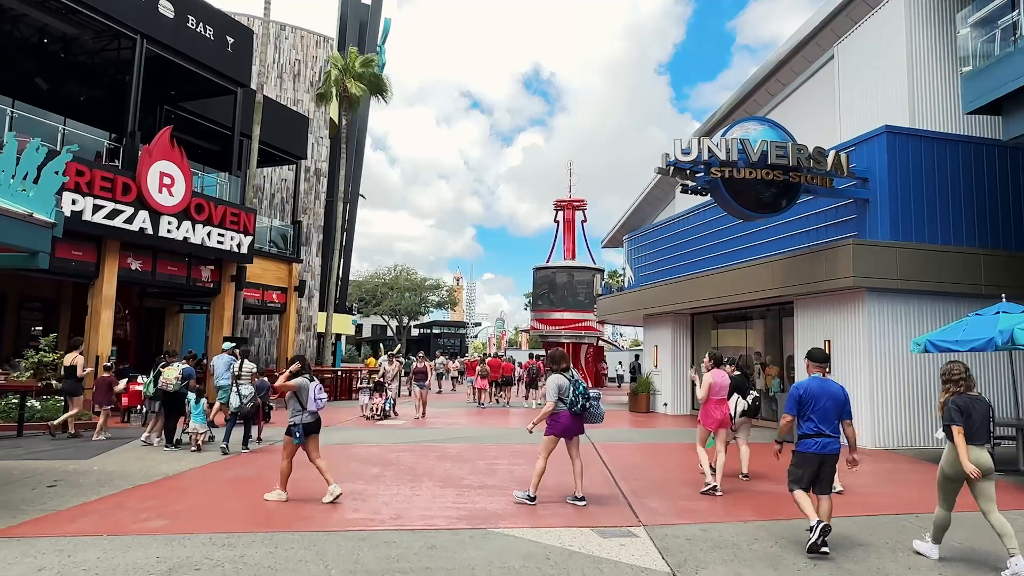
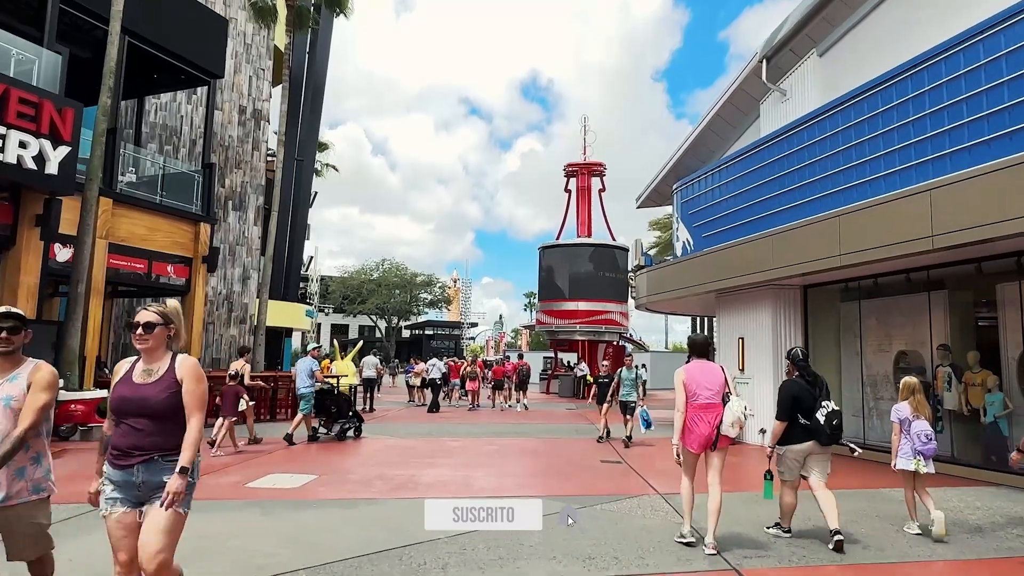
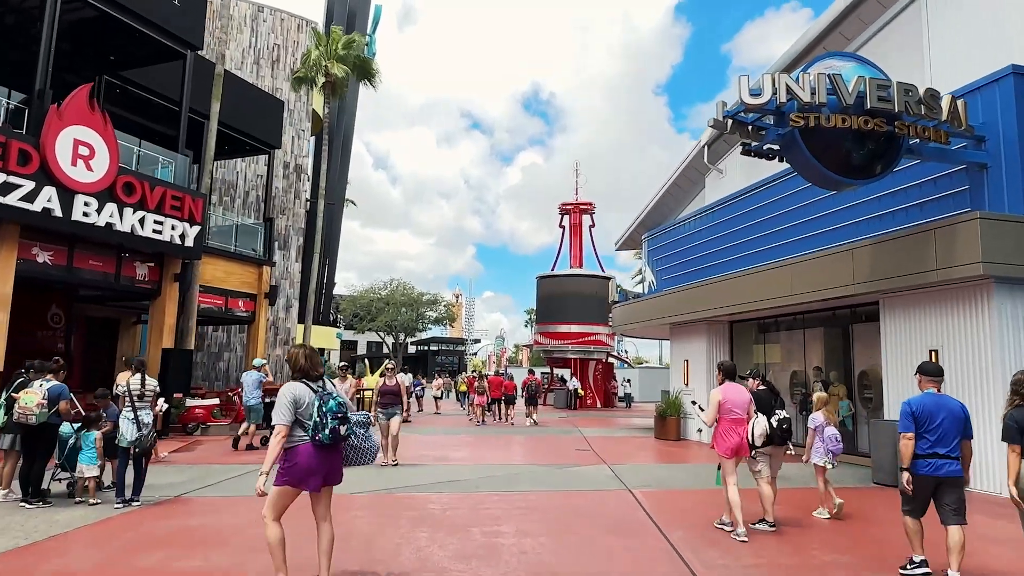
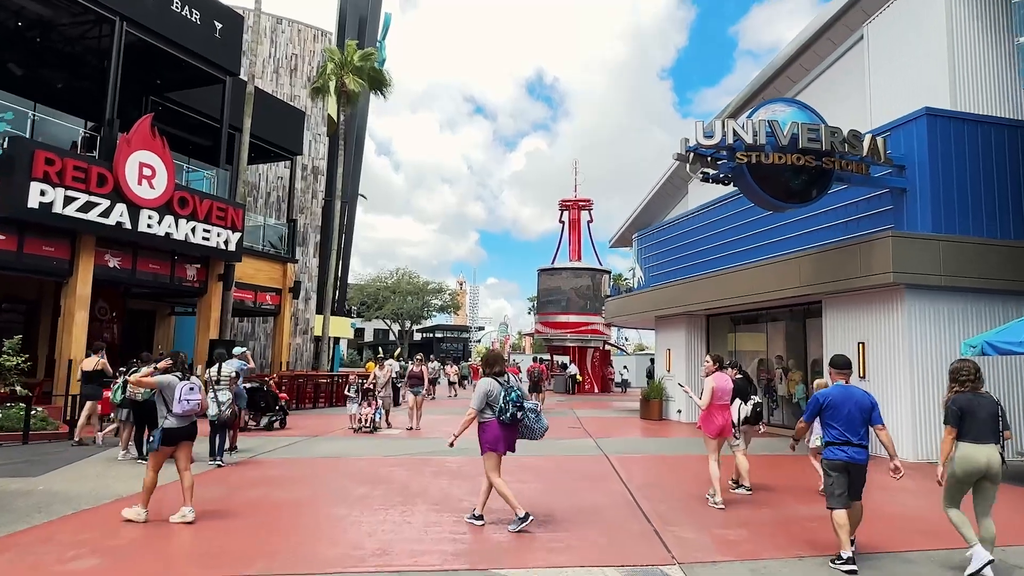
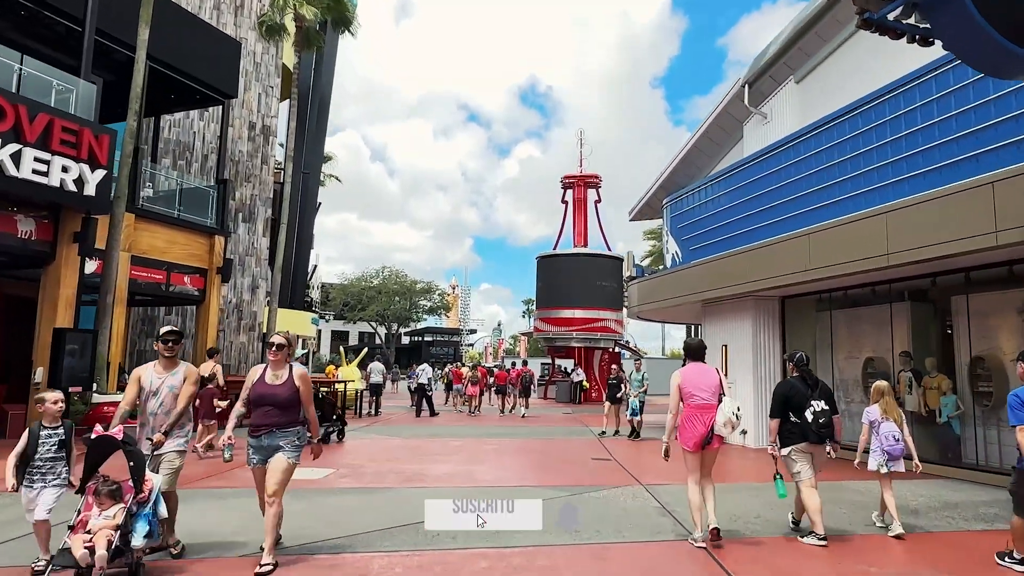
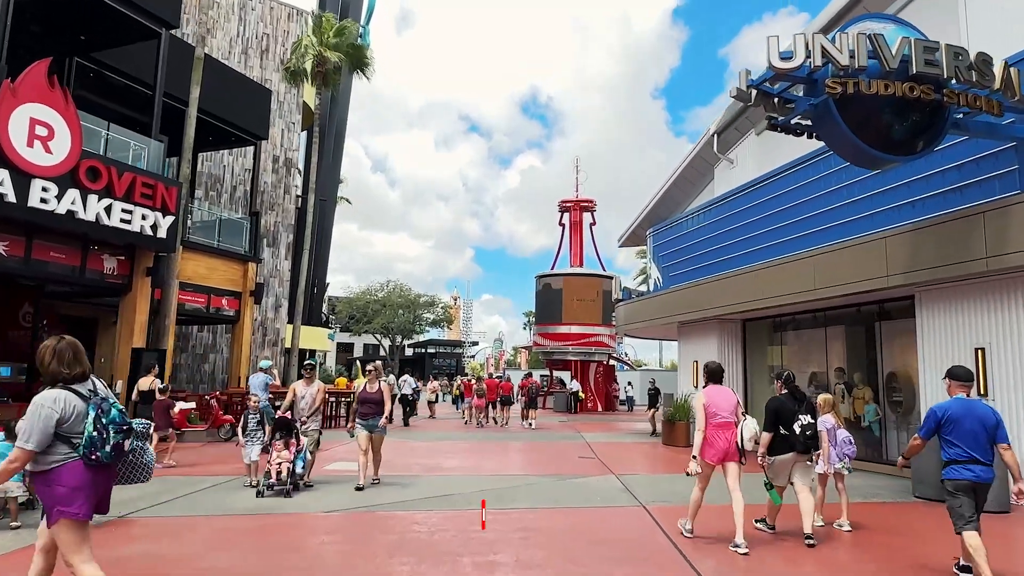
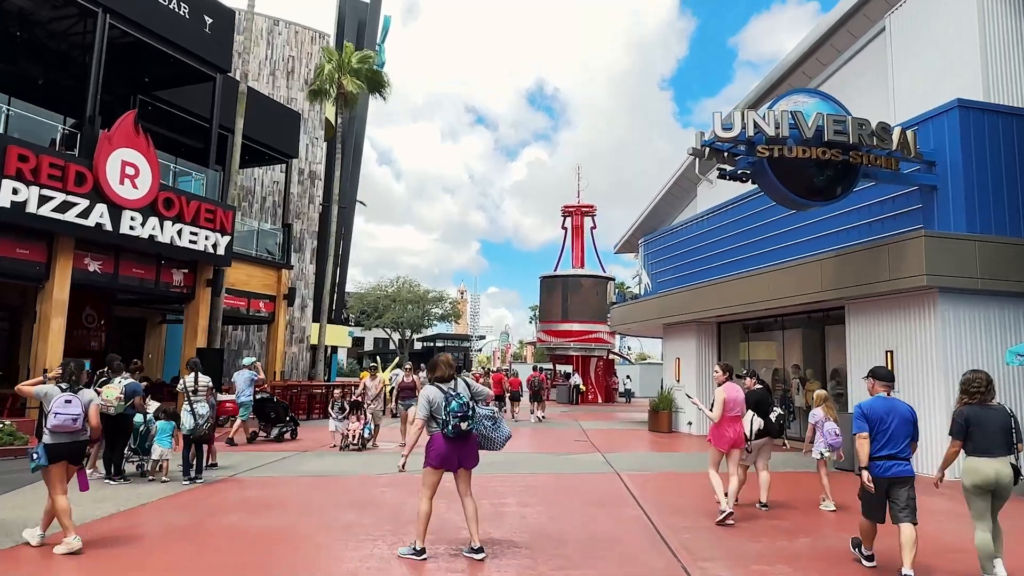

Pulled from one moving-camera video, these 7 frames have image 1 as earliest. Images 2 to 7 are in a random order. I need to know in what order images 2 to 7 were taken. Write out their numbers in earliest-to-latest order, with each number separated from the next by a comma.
4, 7, 3, 6, 5, 2
